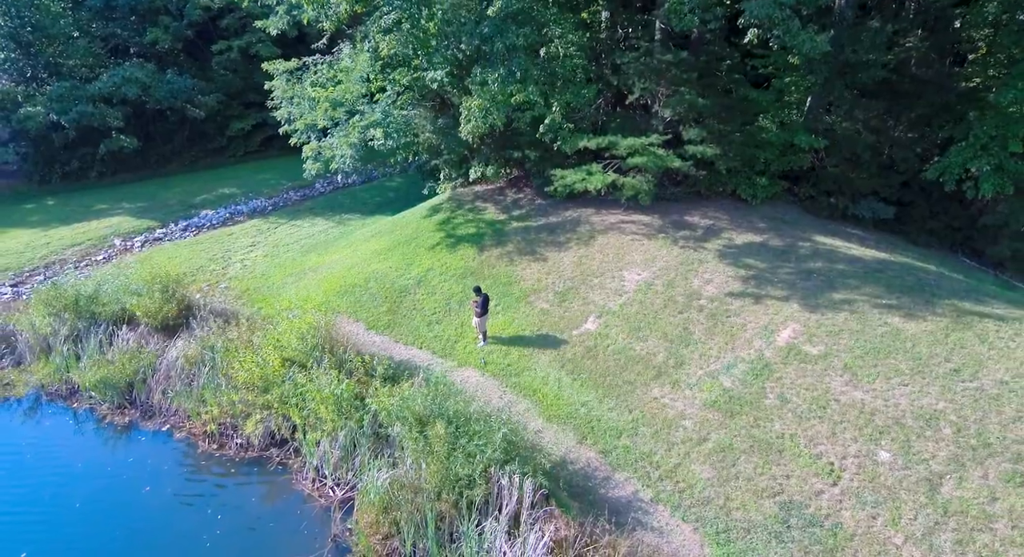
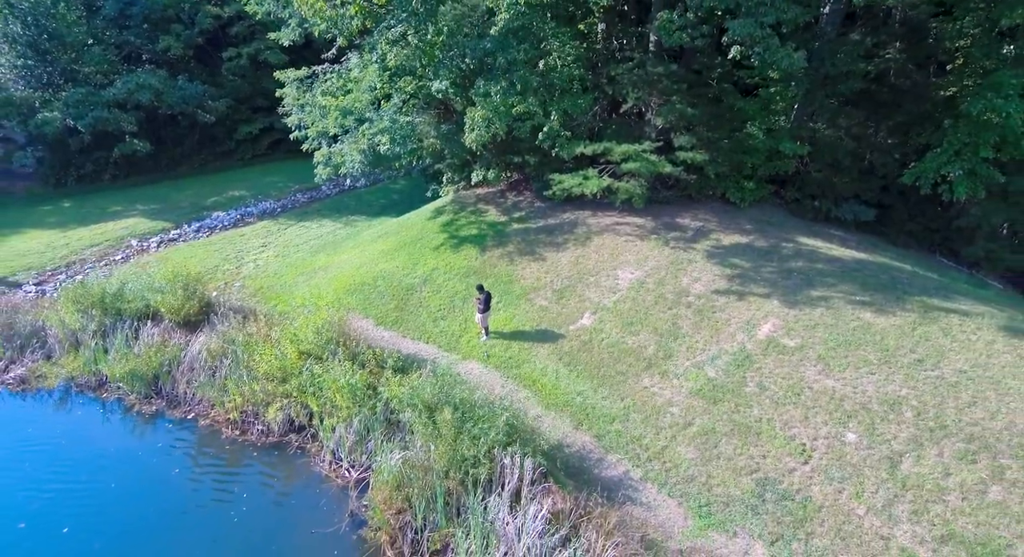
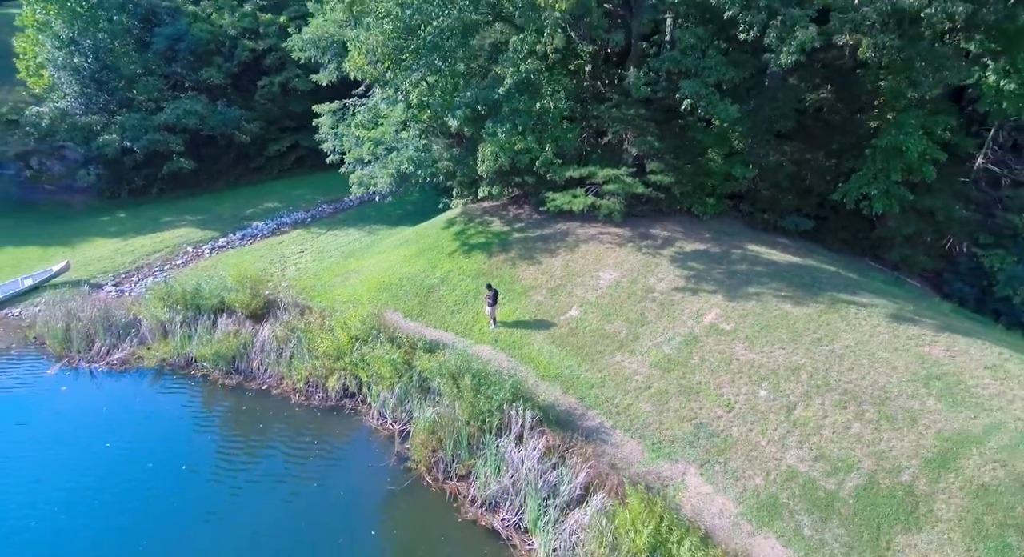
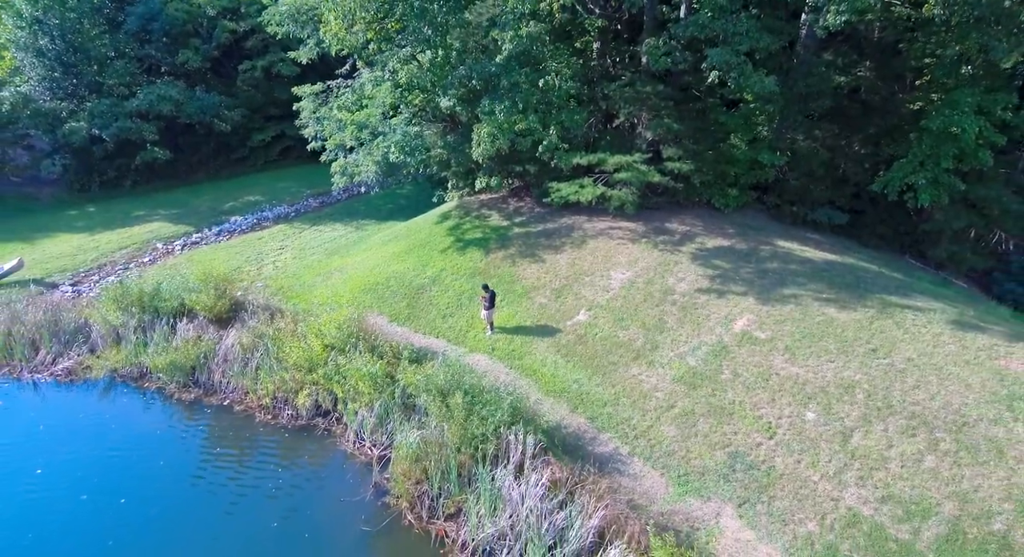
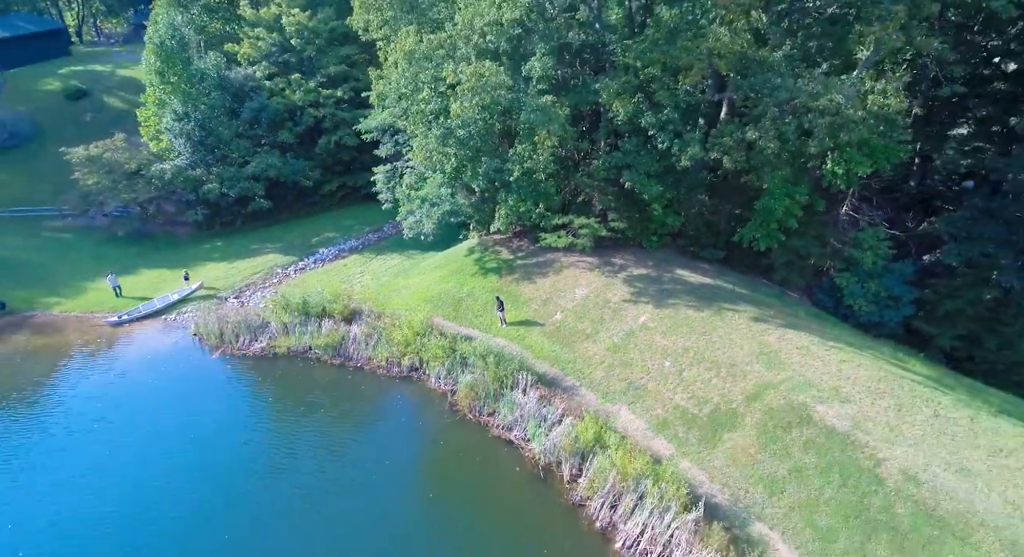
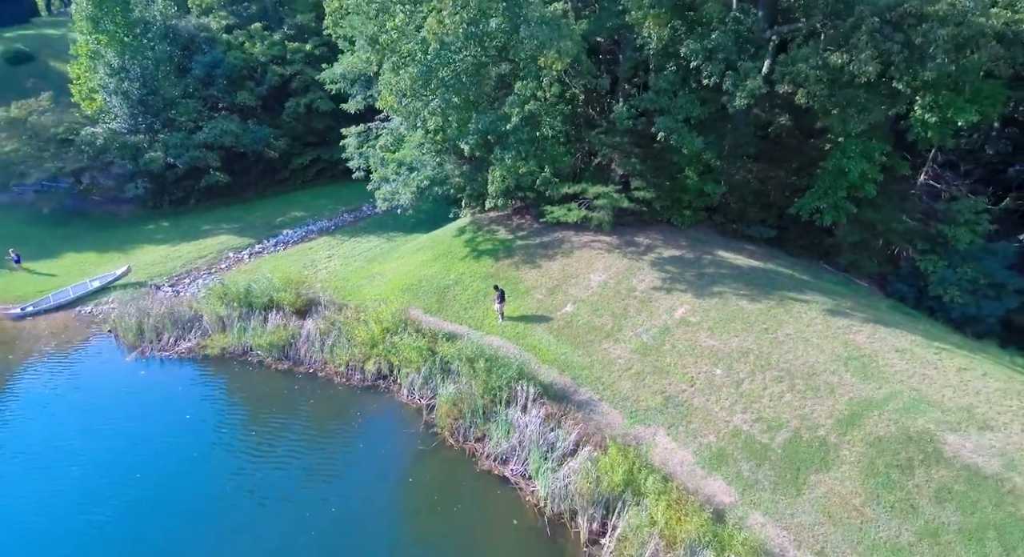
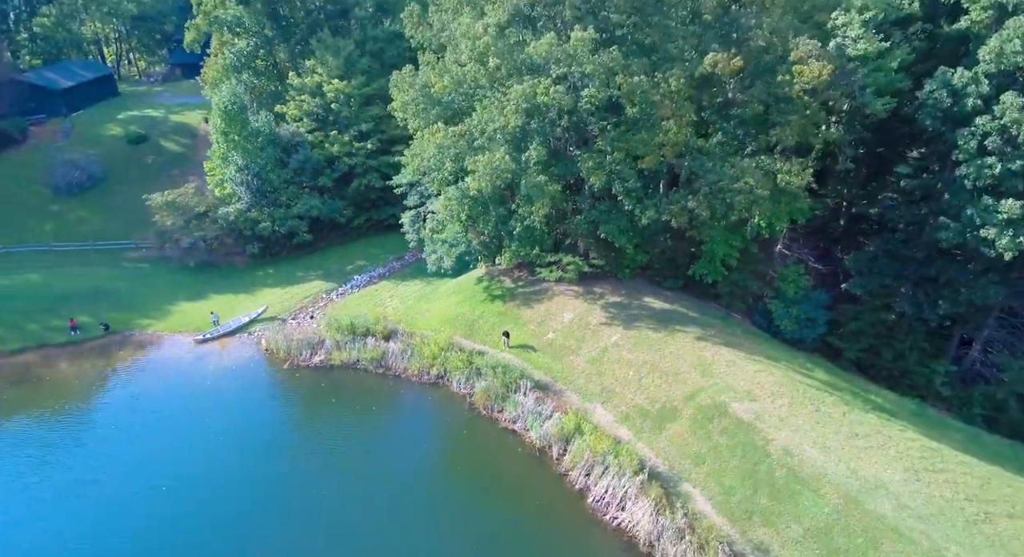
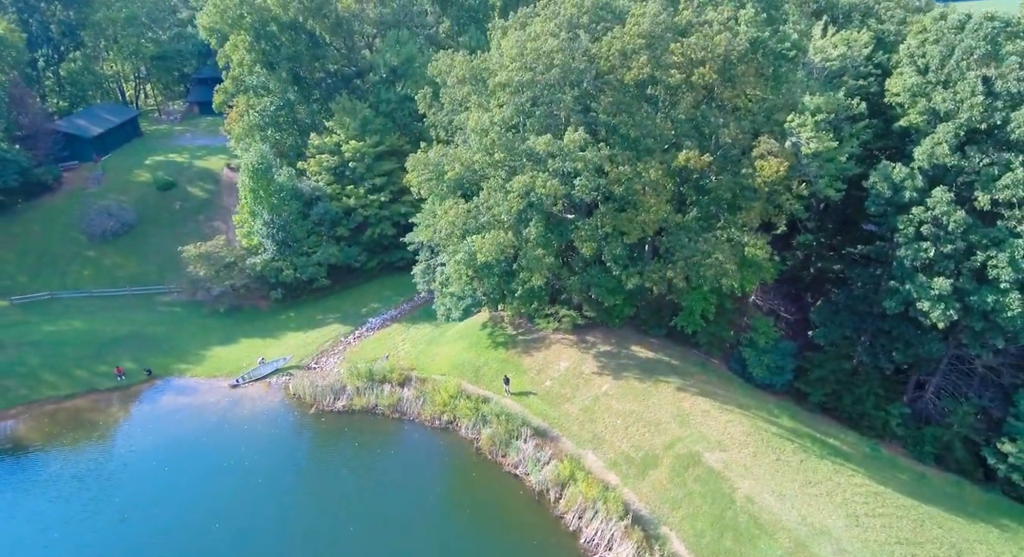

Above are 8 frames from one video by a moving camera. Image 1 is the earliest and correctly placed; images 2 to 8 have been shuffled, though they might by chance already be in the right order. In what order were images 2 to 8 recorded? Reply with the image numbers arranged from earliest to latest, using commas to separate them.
2, 4, 3, 6, 5, 7, 8
